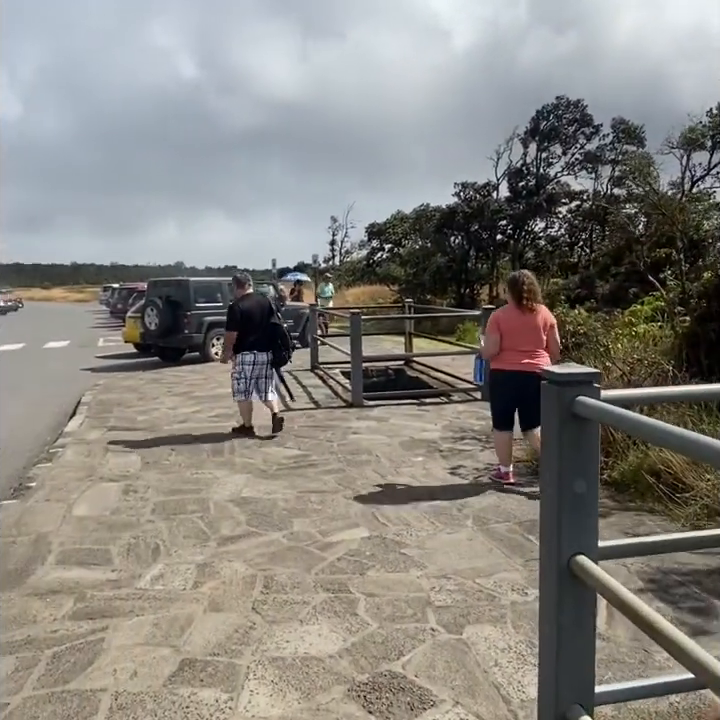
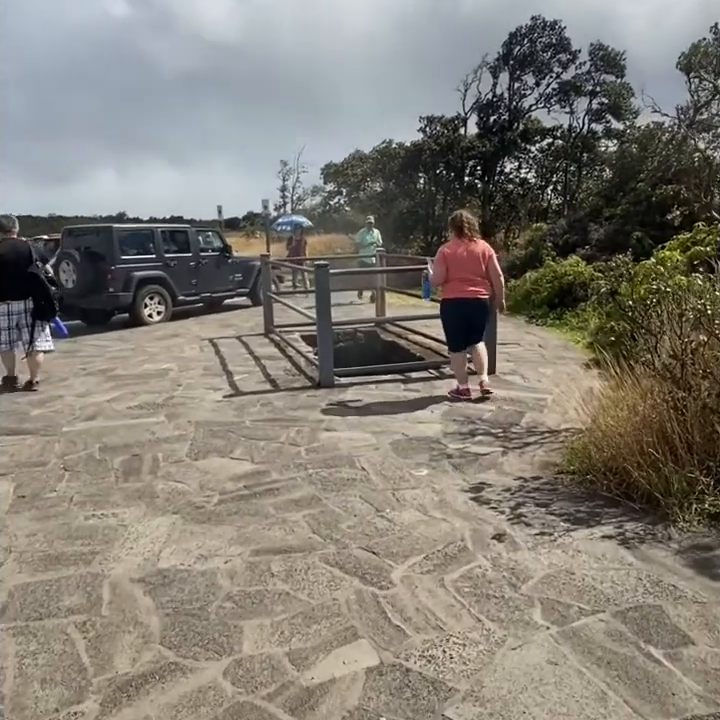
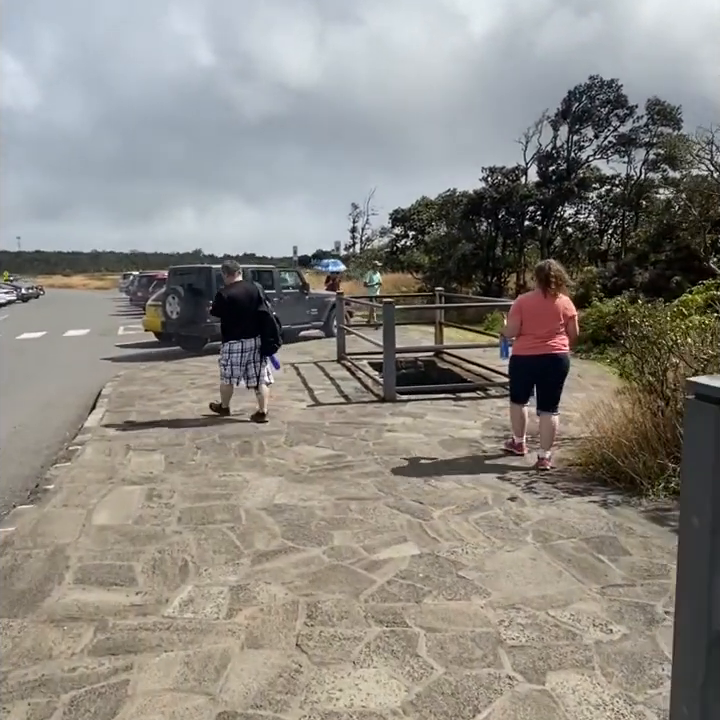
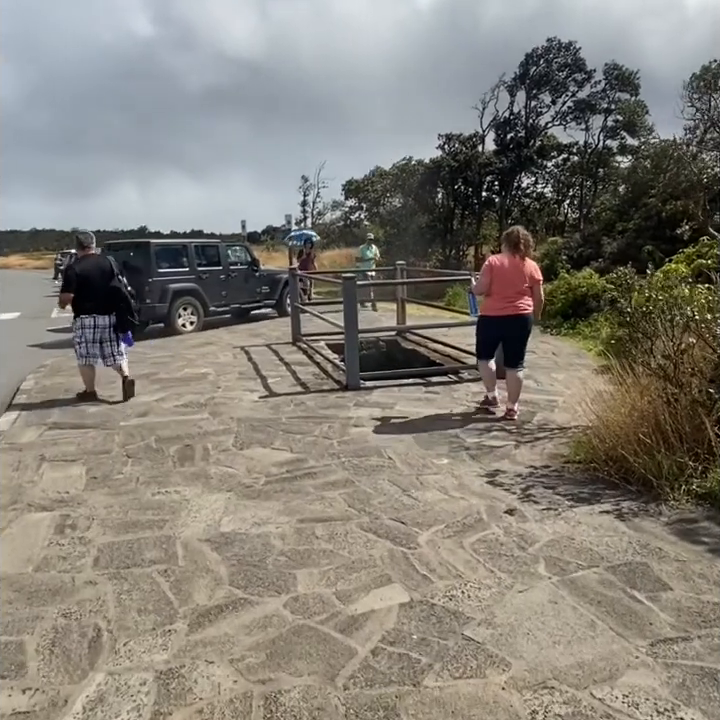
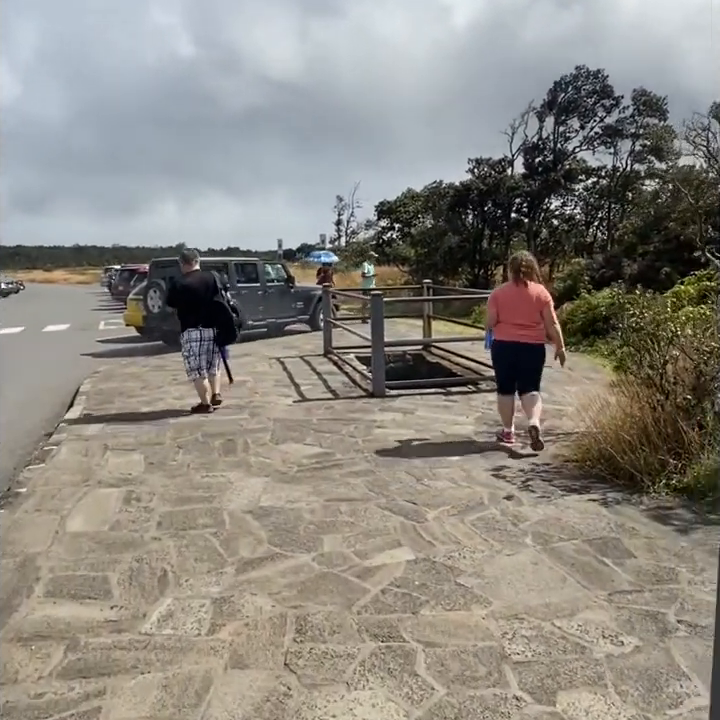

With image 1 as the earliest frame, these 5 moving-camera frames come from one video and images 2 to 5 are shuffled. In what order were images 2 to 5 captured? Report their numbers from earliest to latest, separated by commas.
3, 5, 4, 2
